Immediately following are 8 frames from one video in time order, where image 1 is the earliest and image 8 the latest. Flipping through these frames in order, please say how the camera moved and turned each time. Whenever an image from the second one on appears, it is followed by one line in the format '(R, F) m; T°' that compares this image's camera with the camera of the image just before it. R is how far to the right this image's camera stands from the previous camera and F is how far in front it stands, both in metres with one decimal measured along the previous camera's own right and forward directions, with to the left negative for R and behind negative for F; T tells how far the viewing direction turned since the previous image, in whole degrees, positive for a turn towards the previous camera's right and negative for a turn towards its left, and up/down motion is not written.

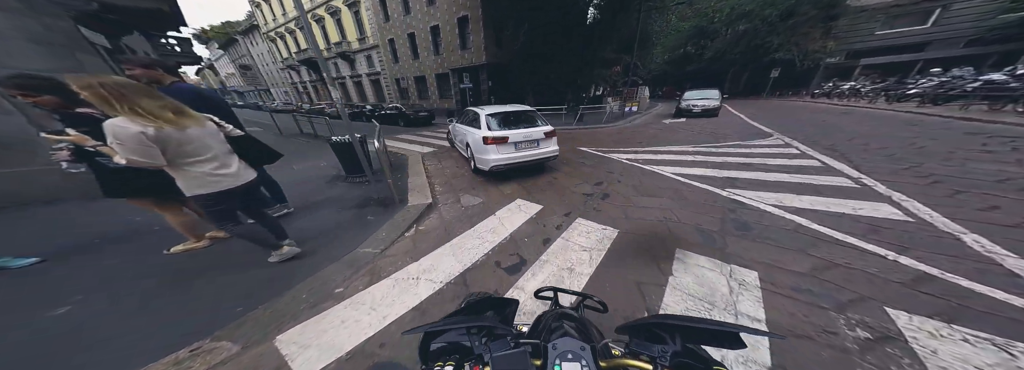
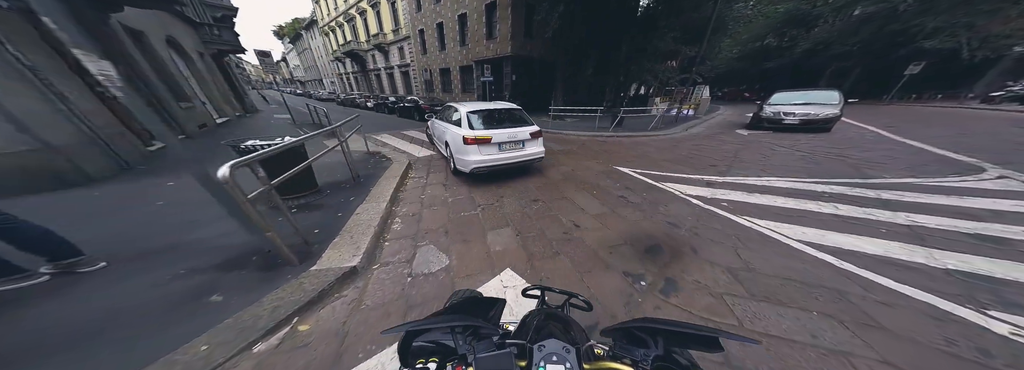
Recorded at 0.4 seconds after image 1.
(+0.1, +0.6) m; -7°
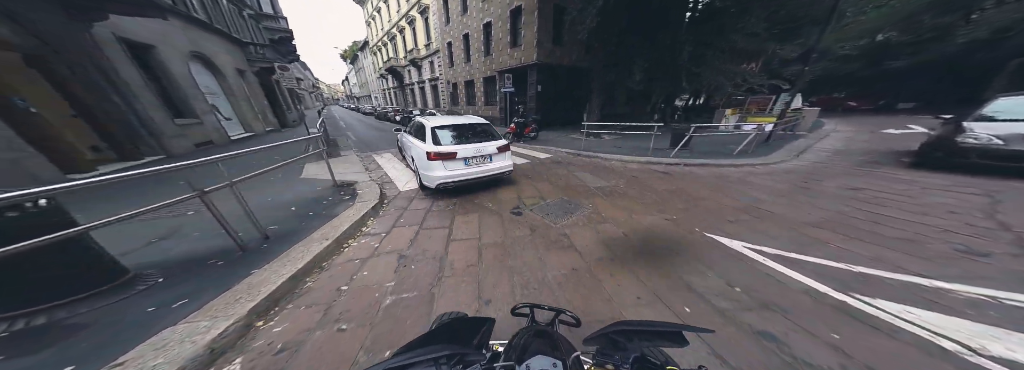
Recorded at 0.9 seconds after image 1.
(+0.1, +0.7) m; -8°
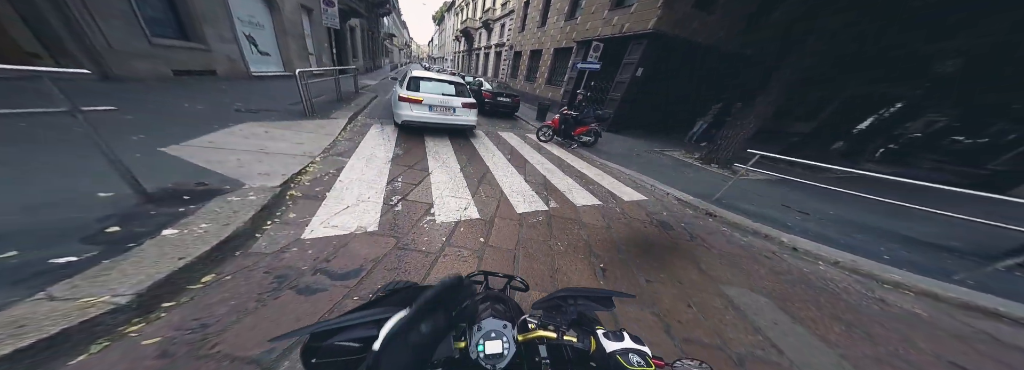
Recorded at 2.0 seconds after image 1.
(-0.1, +1.2) m; -12°
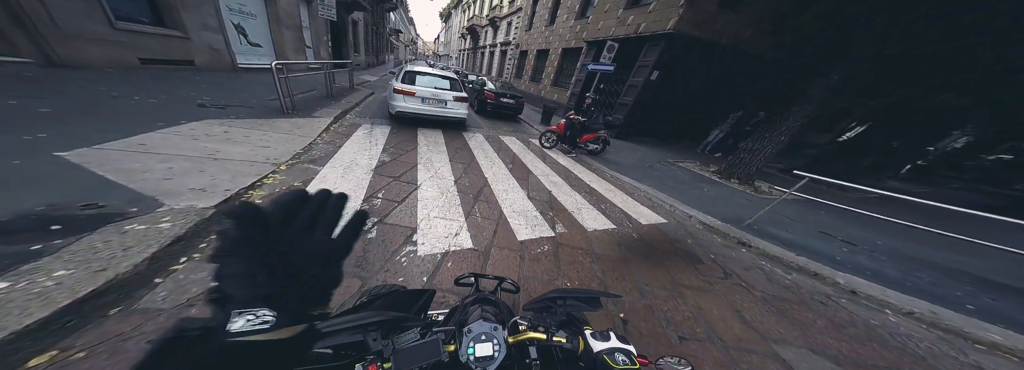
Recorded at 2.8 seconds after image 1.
(0.0, +0.2) m; 0°
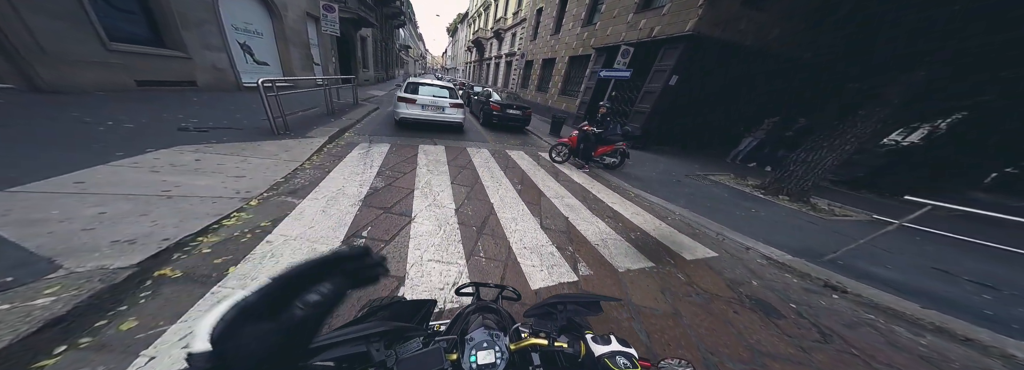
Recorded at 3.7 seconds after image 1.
(0.0, +0.2) m; -2°
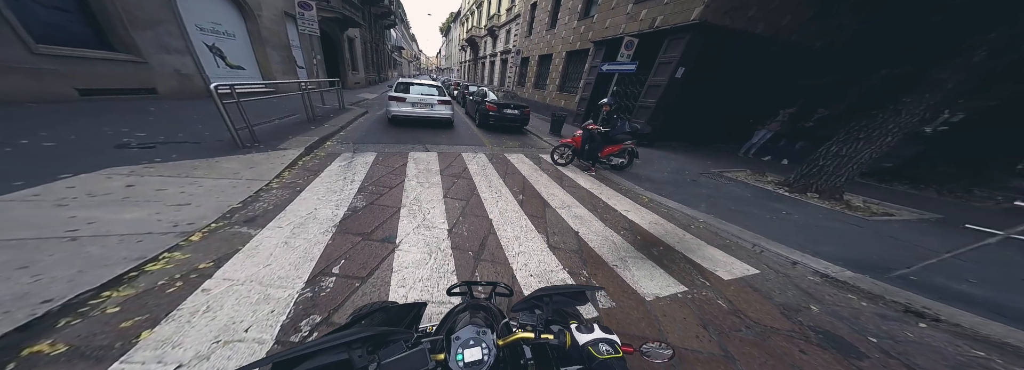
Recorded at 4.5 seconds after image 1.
(0.0, +0.2) m; 0°
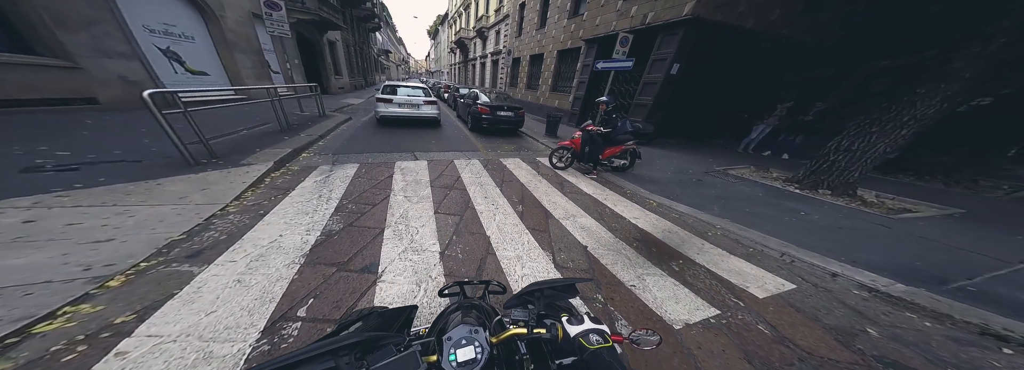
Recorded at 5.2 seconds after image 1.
(0.0, +0.1) m; +2°
